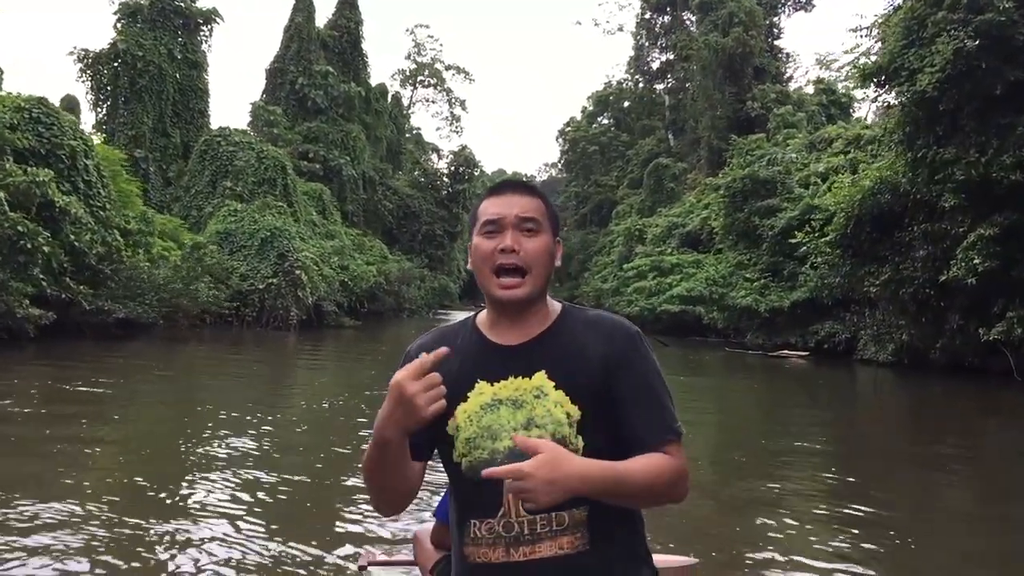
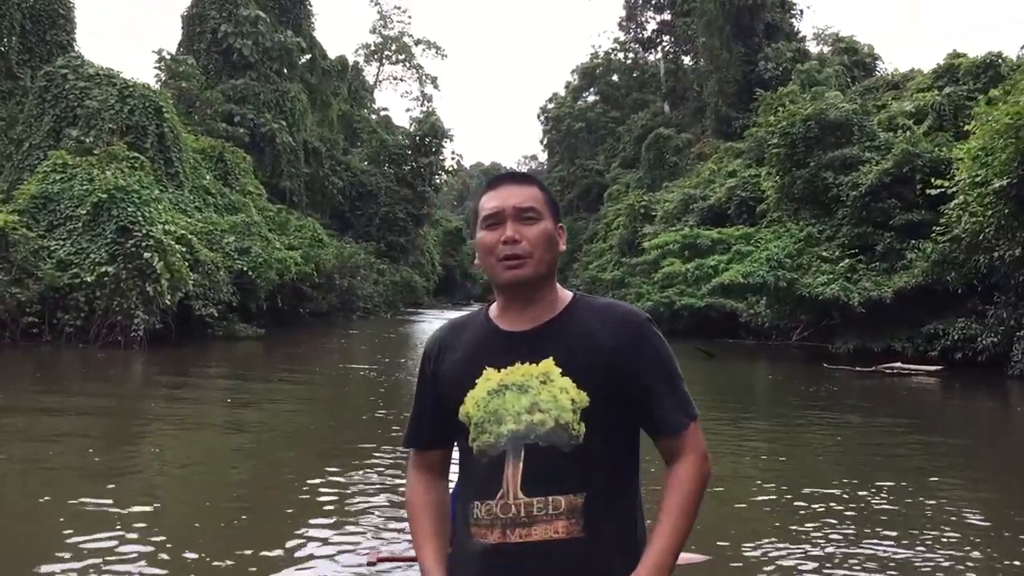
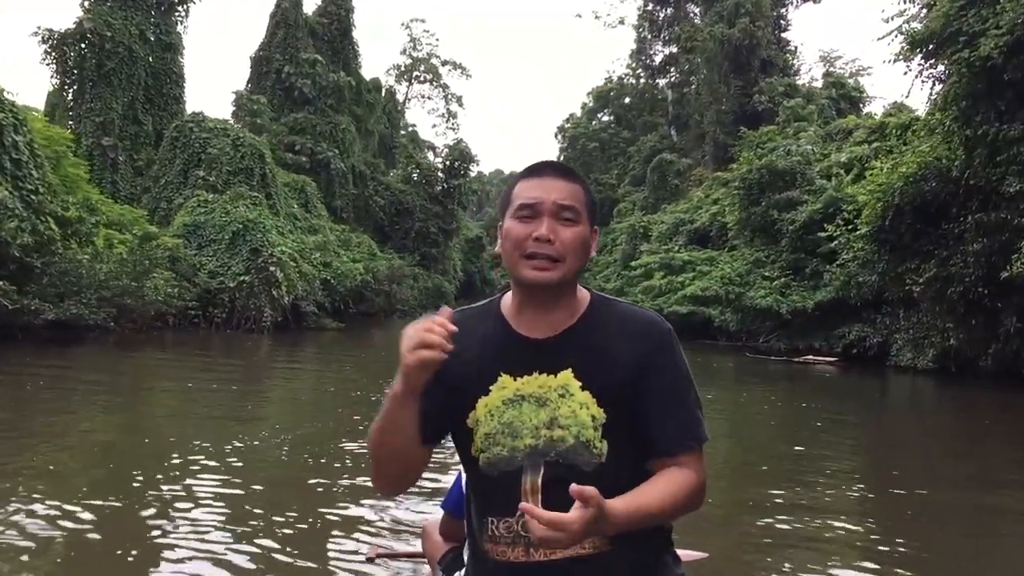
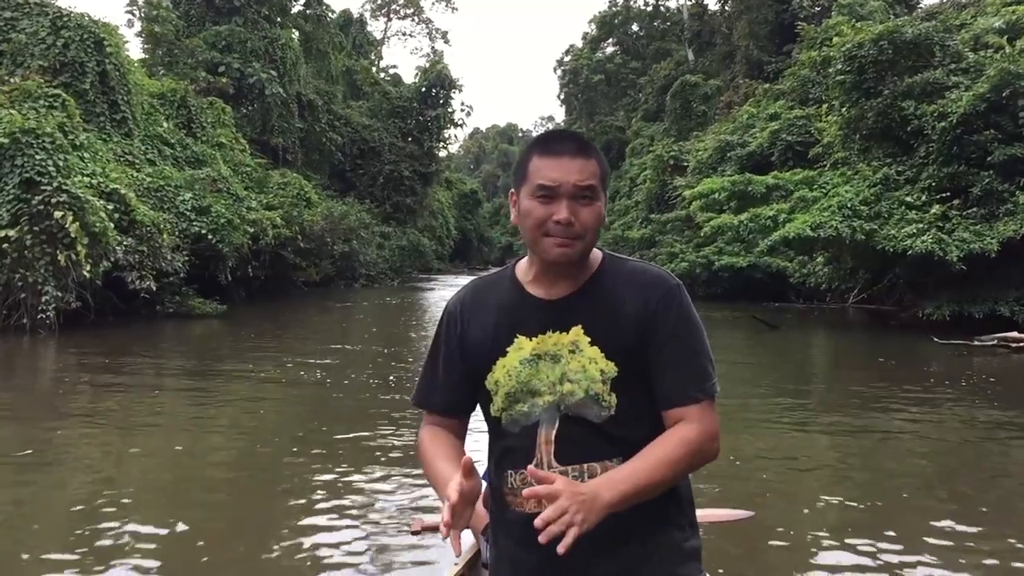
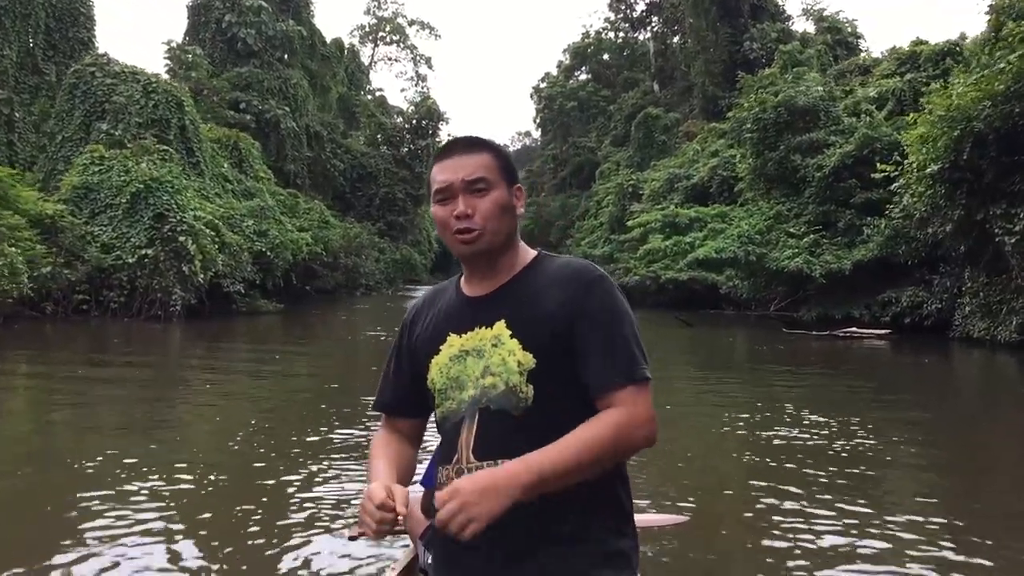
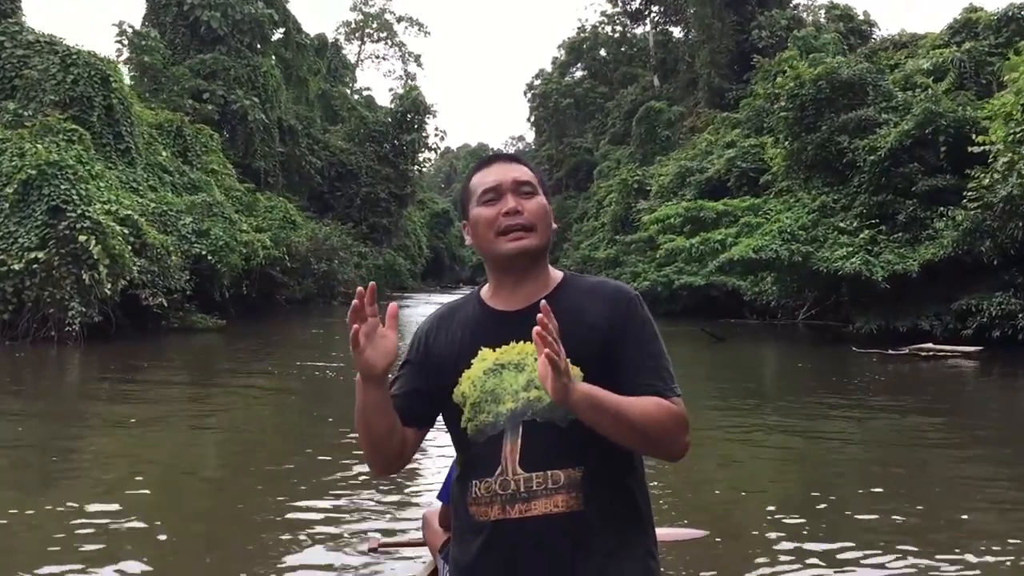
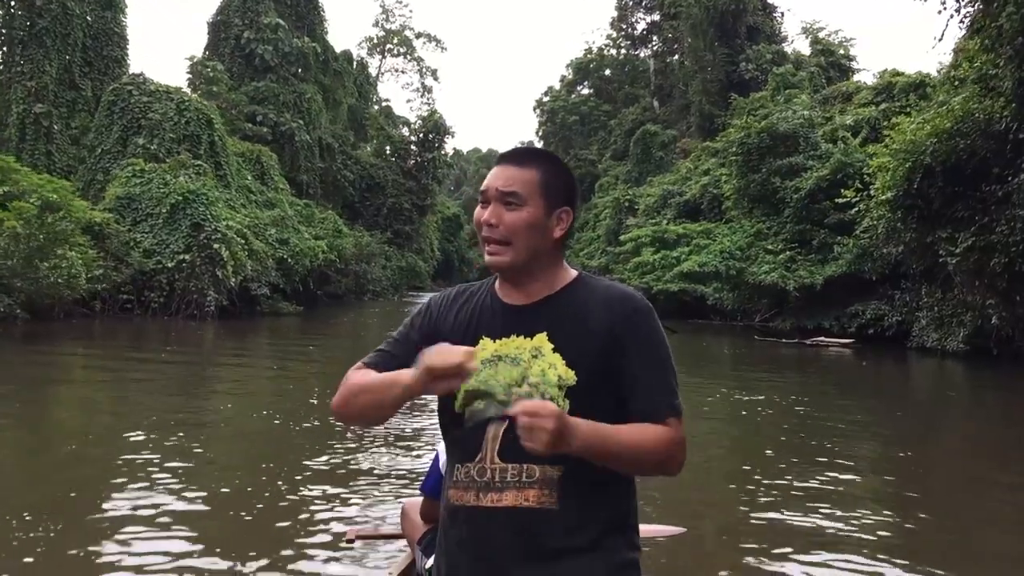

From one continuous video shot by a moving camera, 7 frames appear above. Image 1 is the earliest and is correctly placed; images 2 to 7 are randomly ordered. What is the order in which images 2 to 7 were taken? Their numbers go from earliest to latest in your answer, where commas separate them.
3, 7, 5, 2, 6, 4
